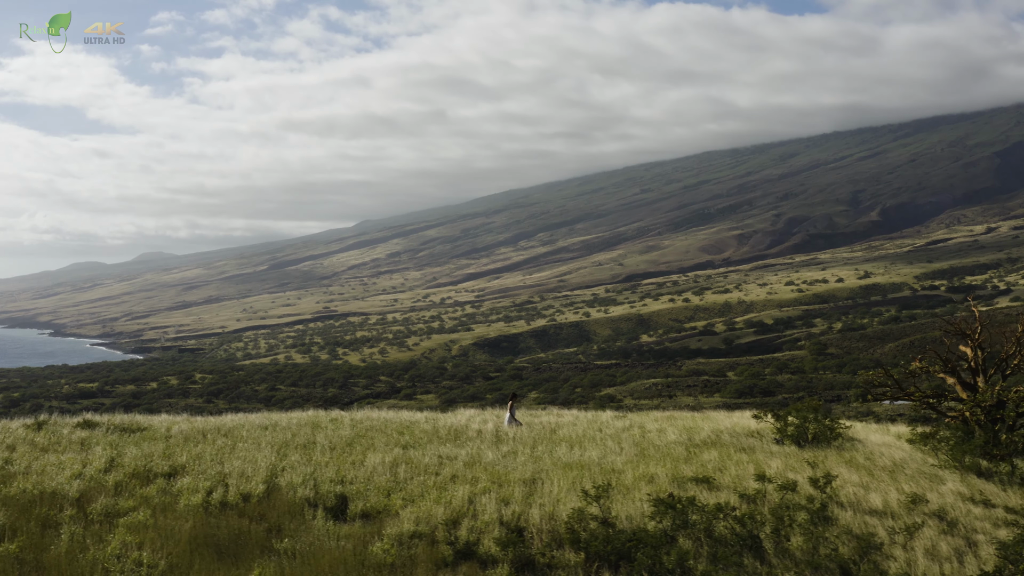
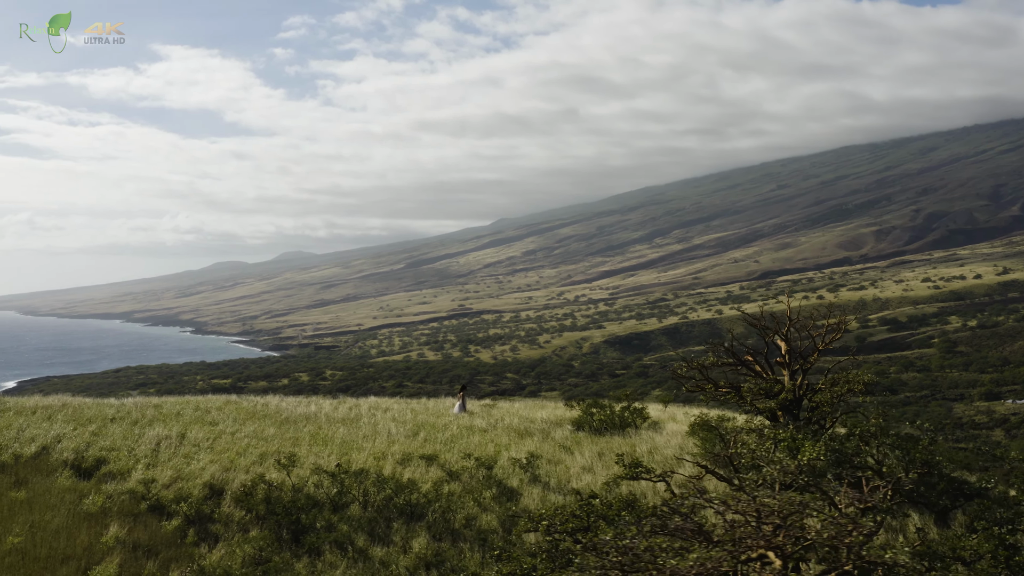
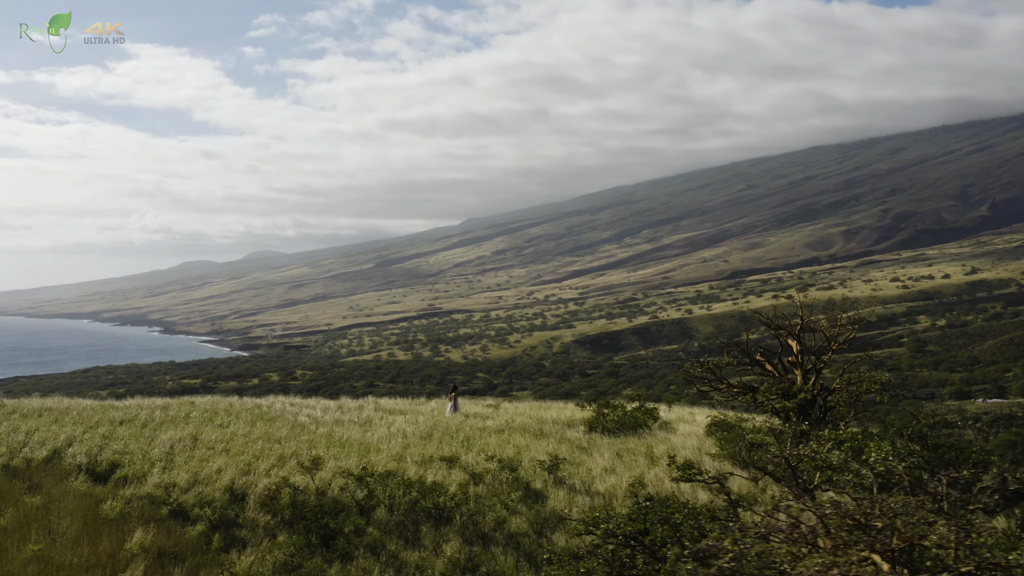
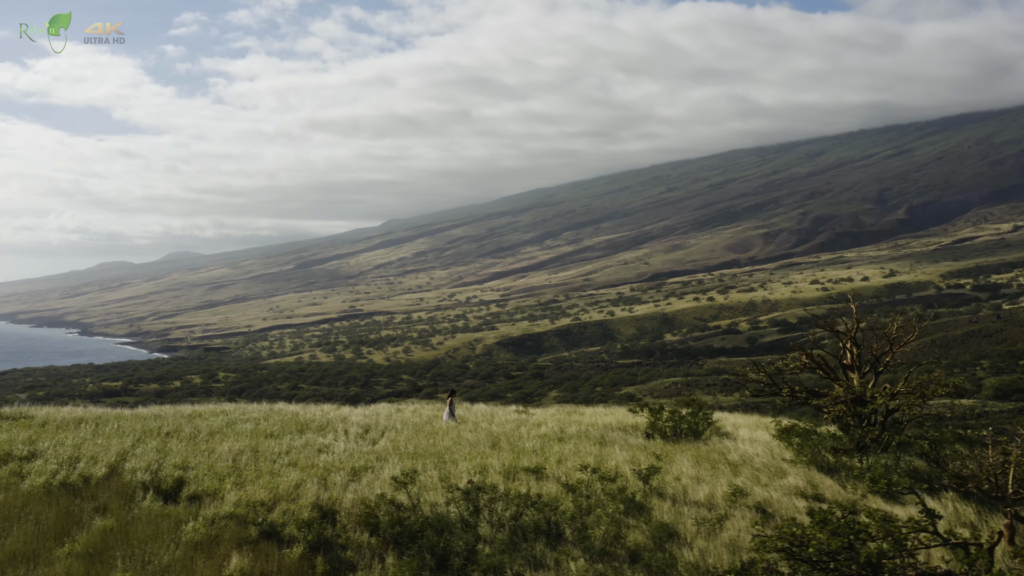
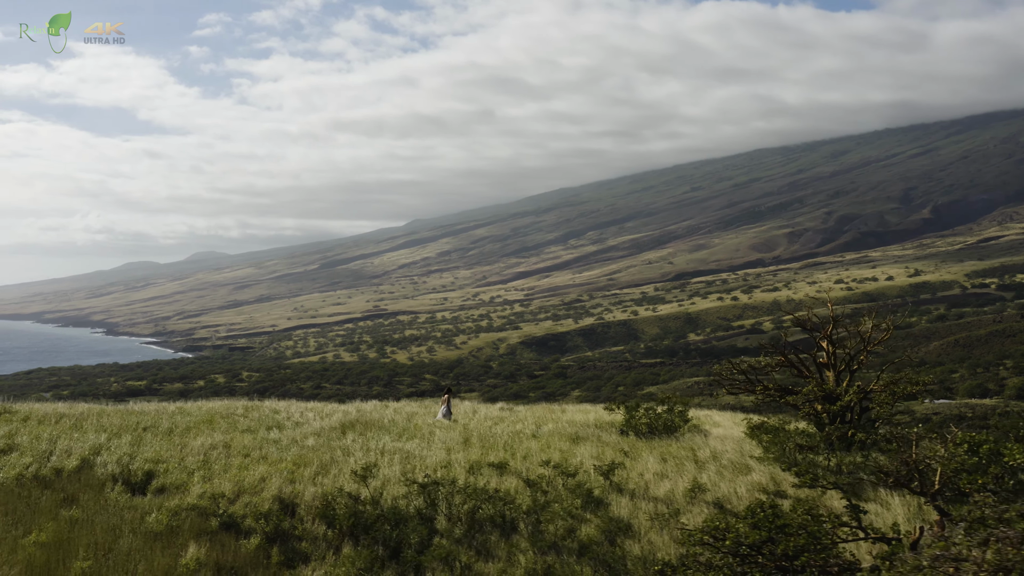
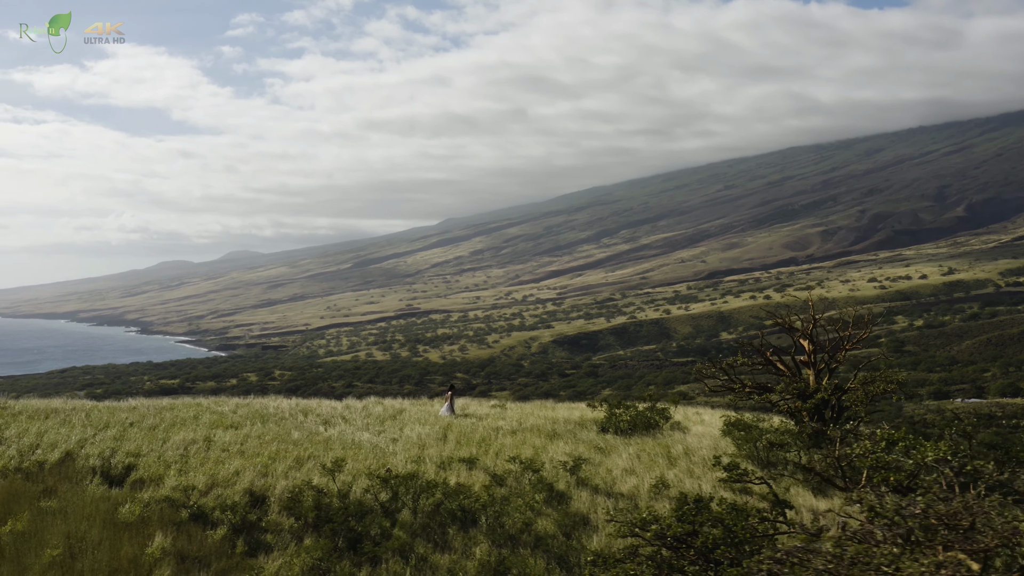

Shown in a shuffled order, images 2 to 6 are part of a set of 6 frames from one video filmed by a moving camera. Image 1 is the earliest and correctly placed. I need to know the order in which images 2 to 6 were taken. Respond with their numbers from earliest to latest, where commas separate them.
4, 5, 6, 3, 2
